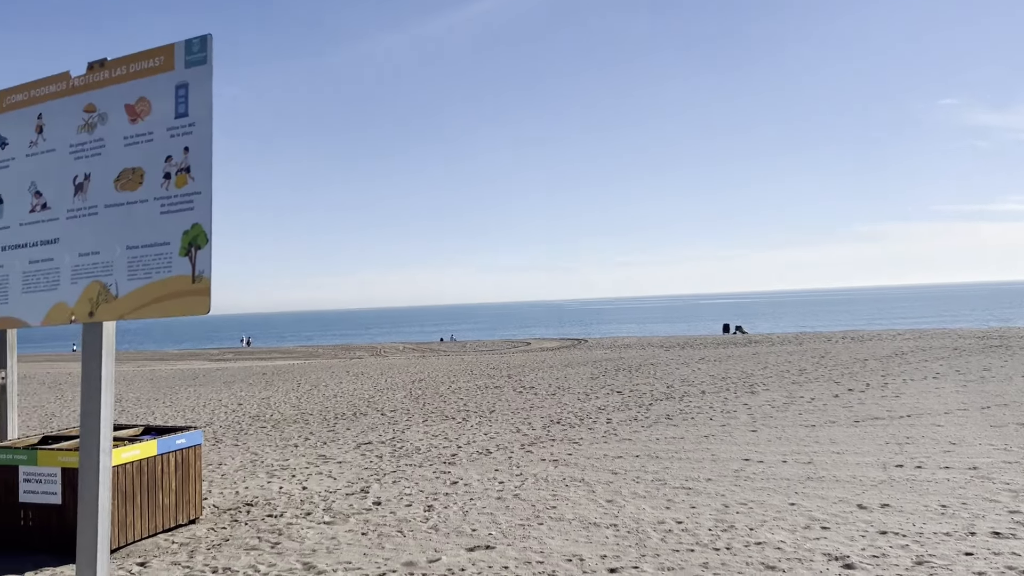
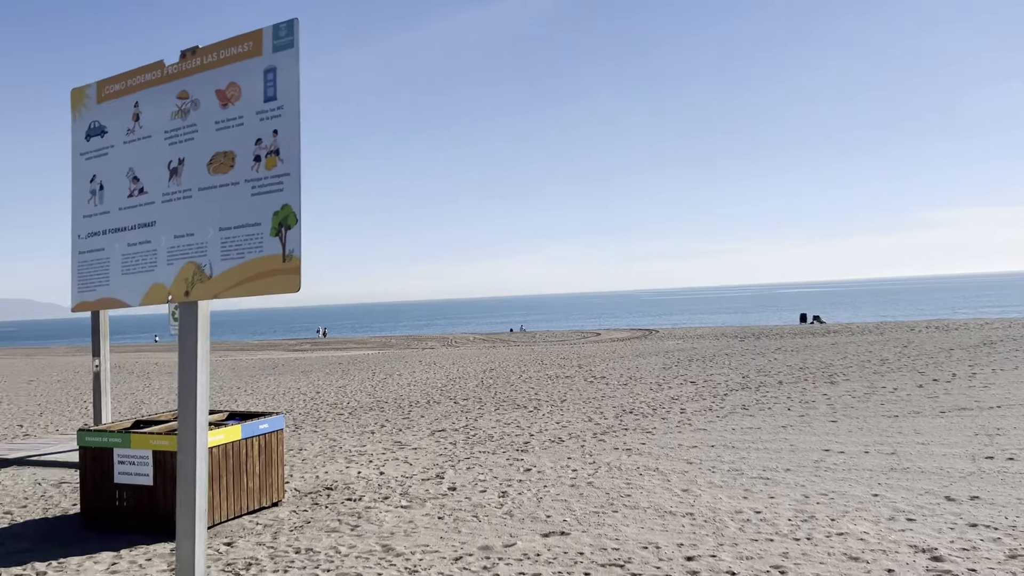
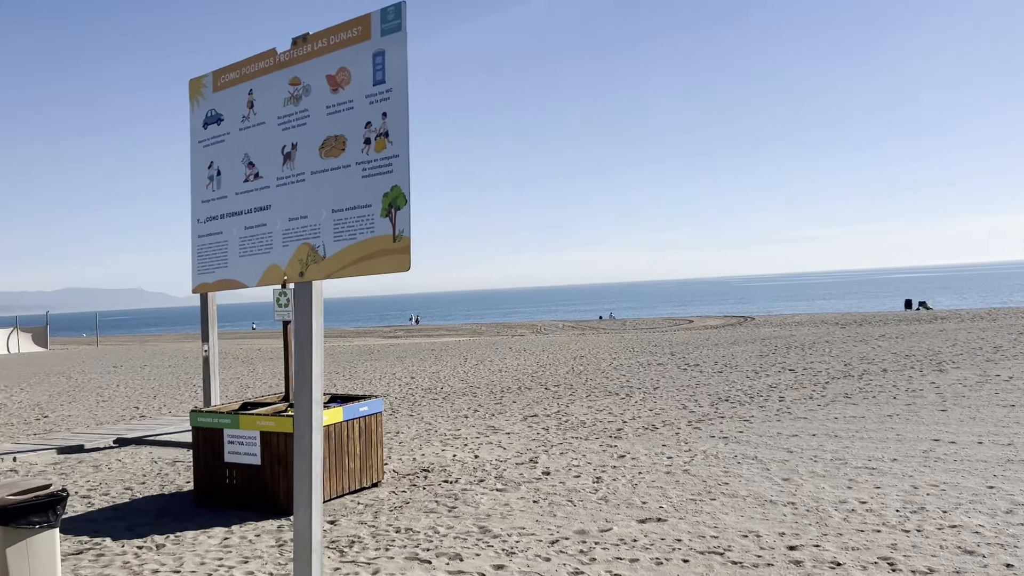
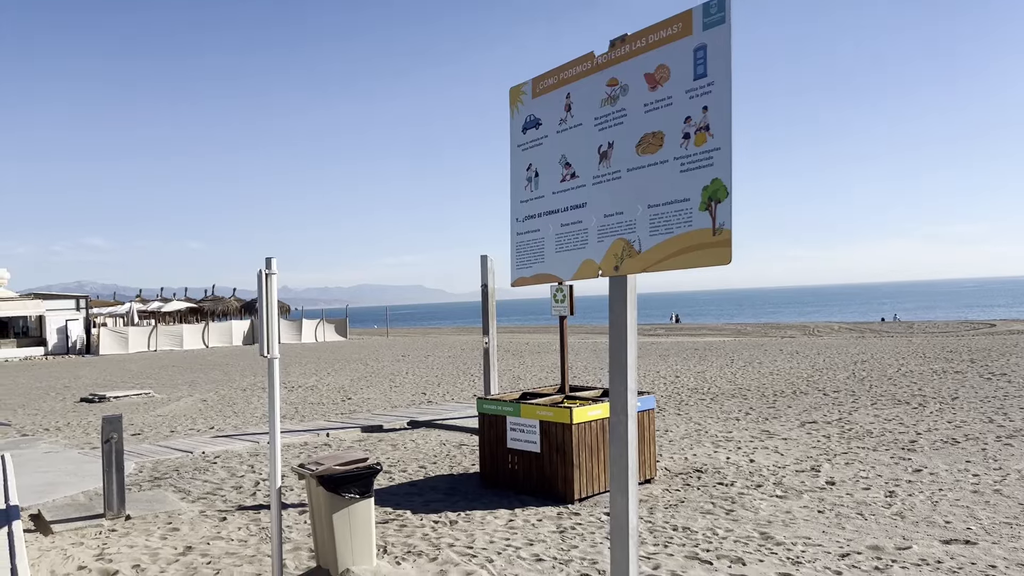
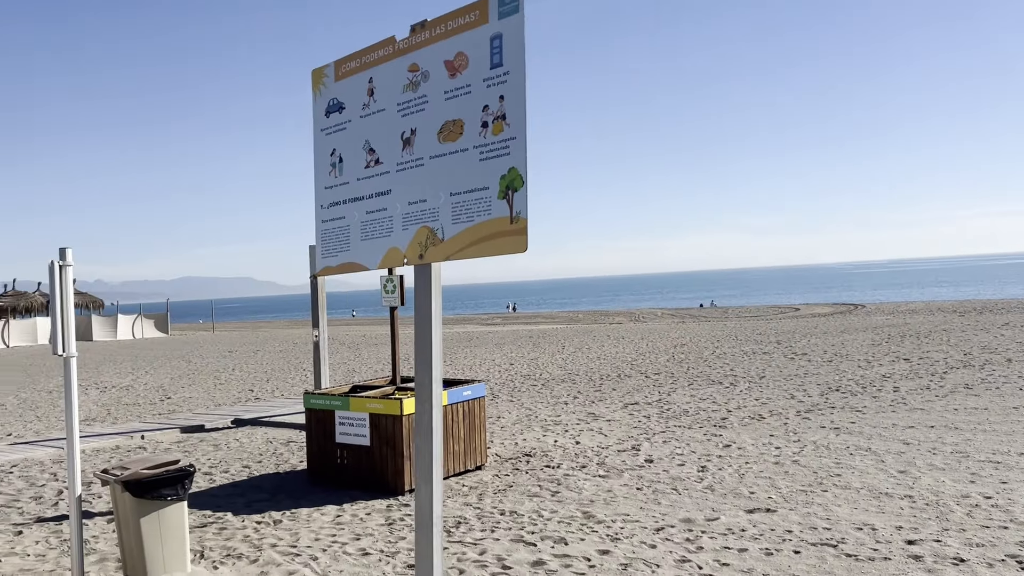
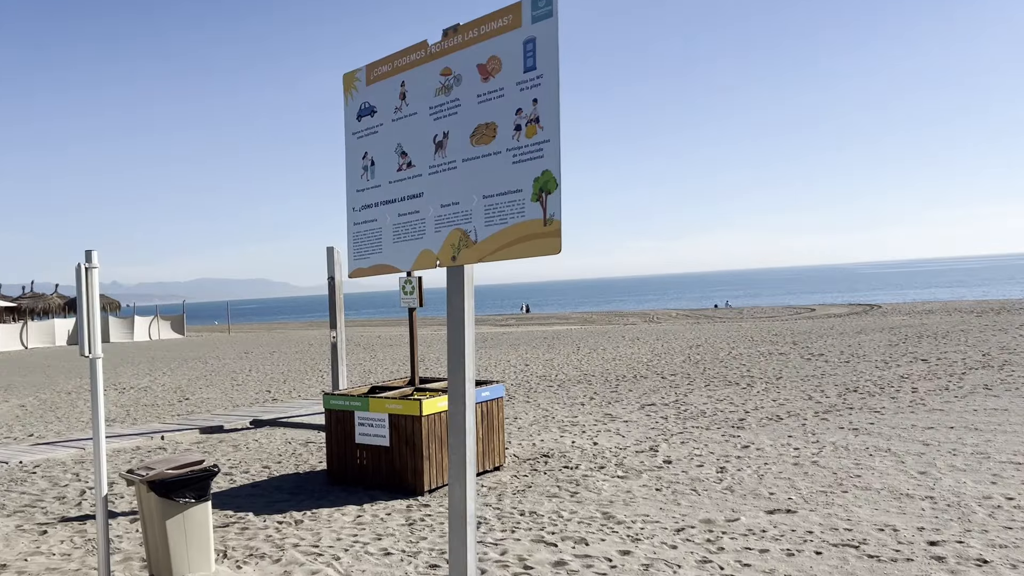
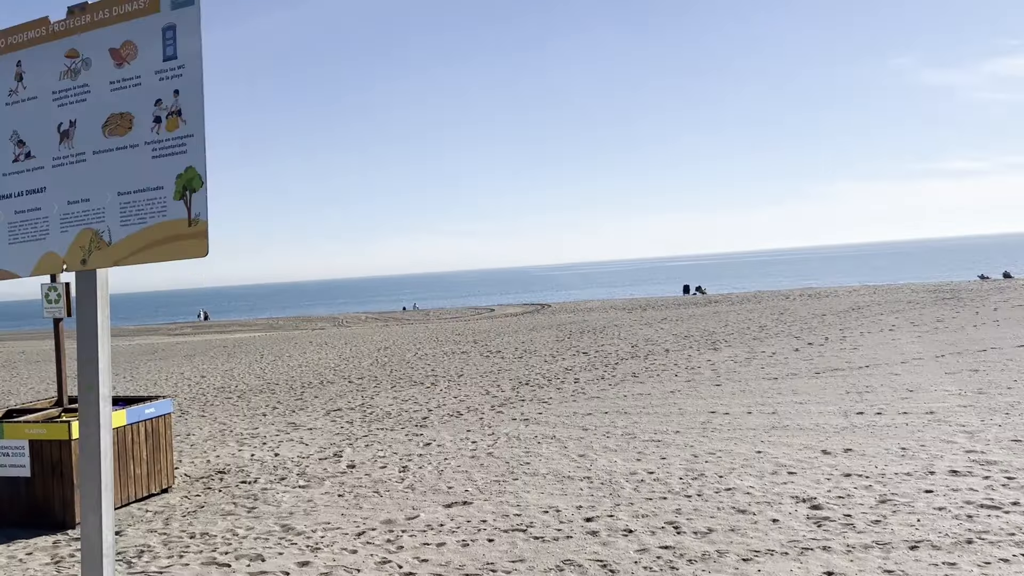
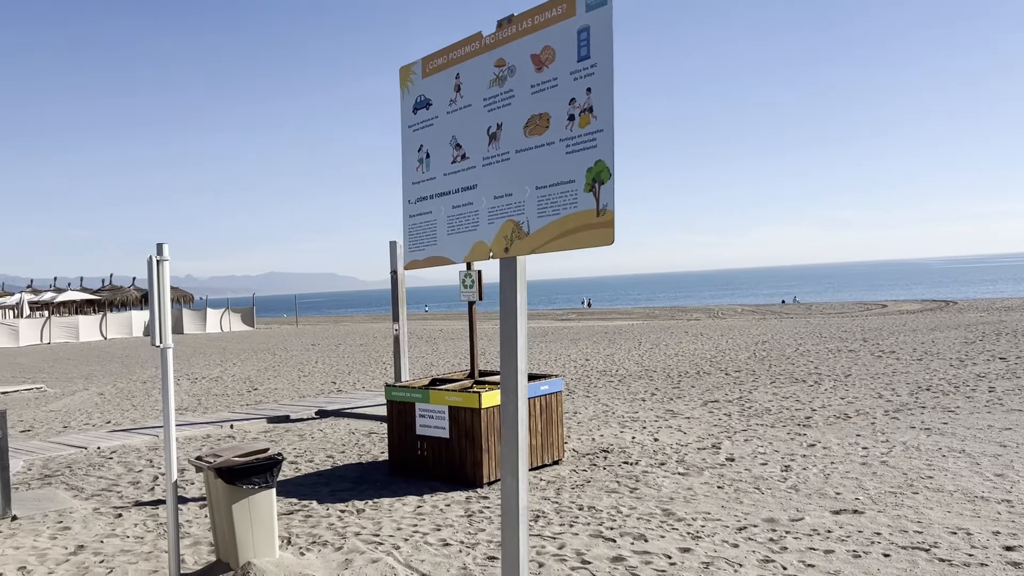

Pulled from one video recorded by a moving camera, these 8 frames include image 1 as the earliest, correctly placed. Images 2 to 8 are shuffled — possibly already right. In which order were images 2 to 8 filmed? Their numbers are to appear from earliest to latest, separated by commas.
2, 3, 5, 8, 4, 6, 7
